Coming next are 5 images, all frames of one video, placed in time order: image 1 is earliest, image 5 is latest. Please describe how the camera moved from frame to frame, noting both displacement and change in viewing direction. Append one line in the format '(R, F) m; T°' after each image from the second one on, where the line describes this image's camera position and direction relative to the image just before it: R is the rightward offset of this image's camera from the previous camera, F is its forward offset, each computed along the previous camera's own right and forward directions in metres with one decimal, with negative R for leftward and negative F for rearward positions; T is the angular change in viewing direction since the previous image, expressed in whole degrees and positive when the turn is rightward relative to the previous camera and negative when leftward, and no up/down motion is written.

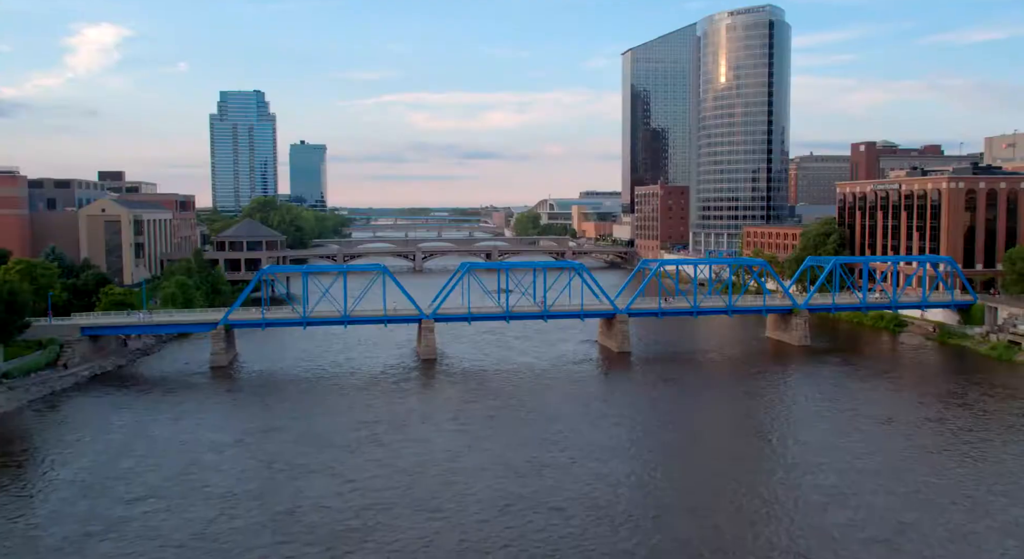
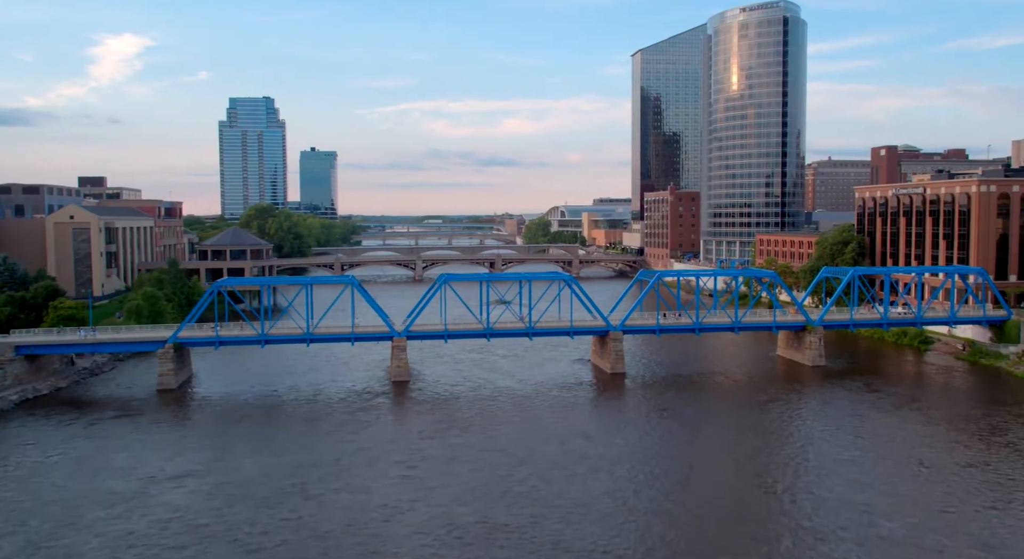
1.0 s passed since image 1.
(+1.6, +3.9) m; -1°
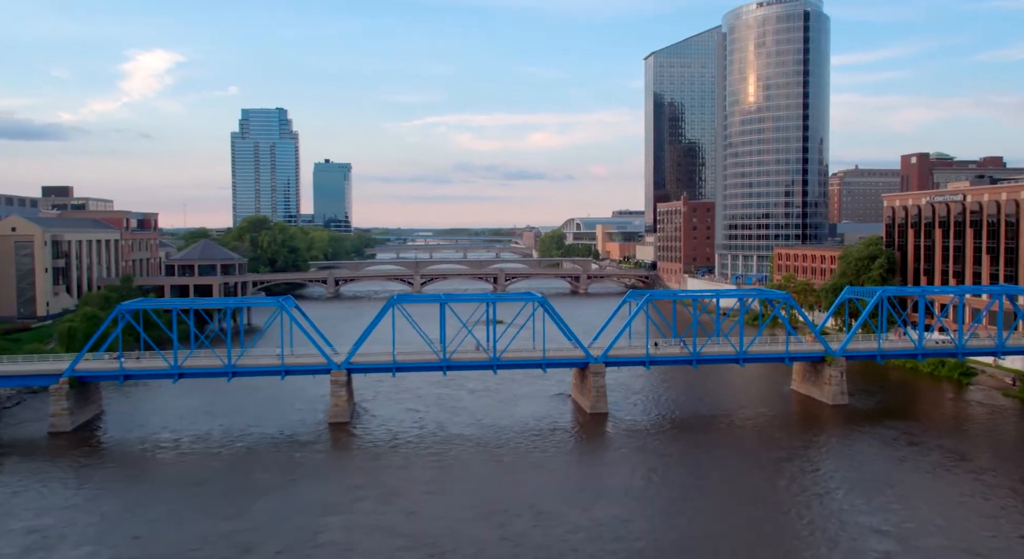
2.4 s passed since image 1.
(+2.5, +5.7) m; -2°
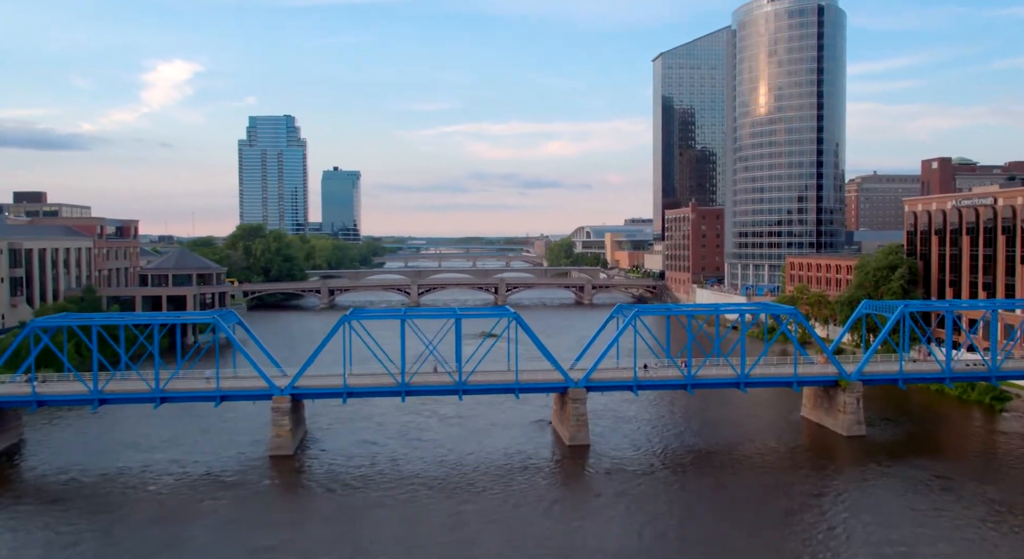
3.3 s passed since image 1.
(+1.7, +3.8) m; -1°
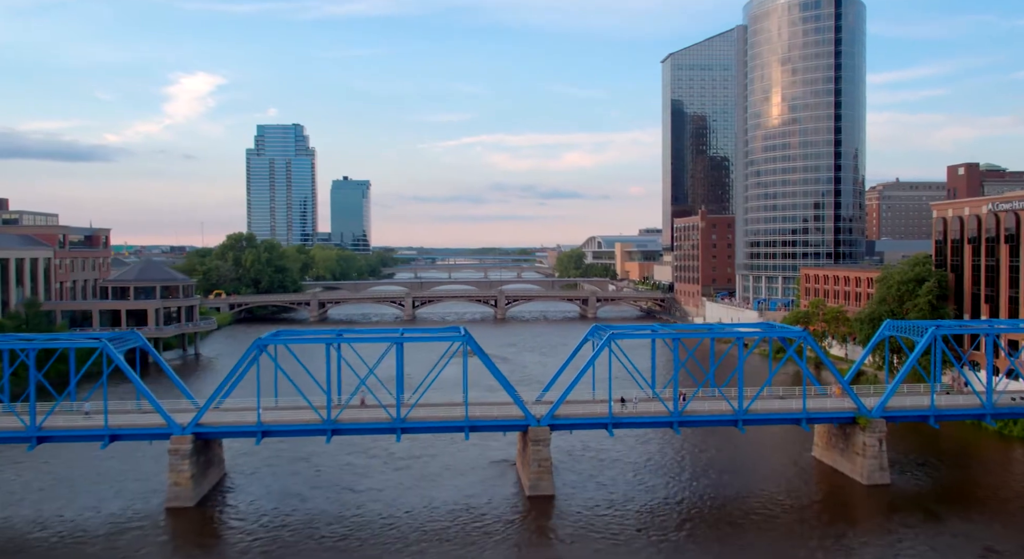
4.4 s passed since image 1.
(+2.1, +4.7) m; -1°
